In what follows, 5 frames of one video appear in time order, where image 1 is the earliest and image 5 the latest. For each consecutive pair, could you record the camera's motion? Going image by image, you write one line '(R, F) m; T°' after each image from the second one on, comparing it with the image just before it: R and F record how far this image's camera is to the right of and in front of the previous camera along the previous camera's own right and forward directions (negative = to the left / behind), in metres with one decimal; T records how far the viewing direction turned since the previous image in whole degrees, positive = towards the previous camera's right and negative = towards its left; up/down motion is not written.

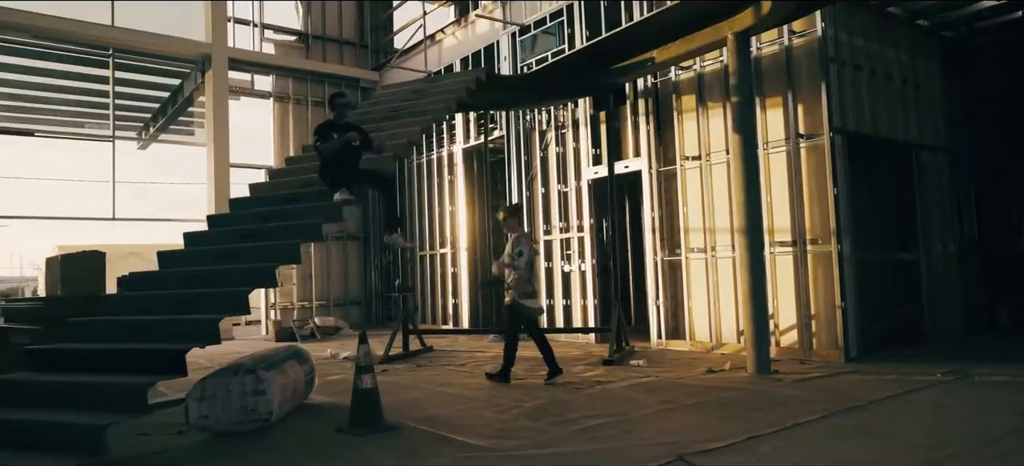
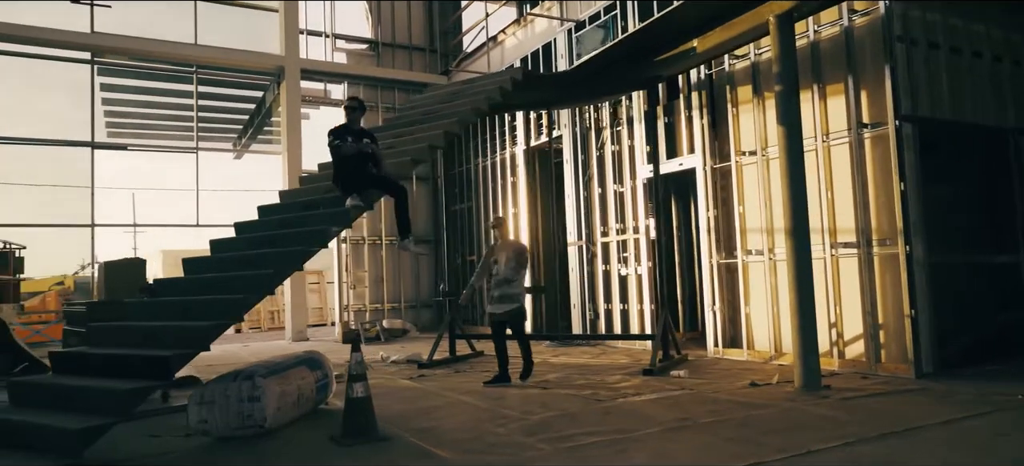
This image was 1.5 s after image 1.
(+0.7, +0.3) m; -9°
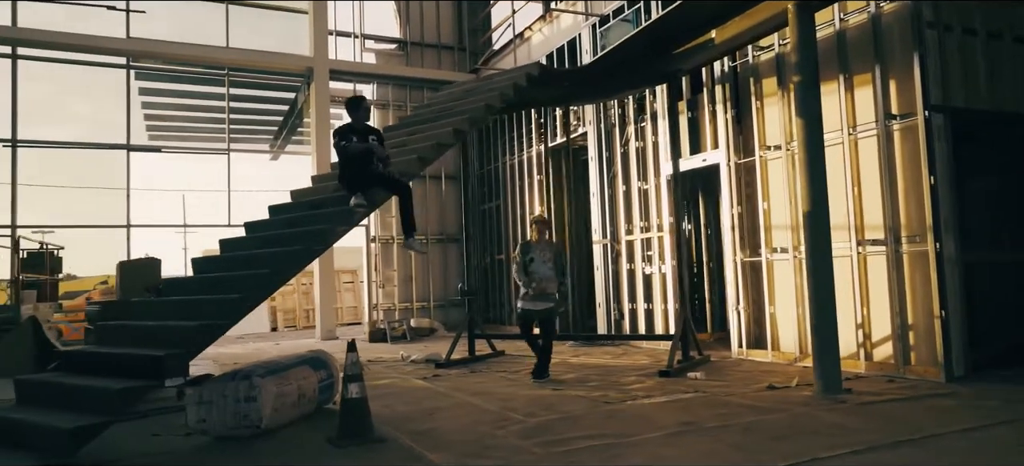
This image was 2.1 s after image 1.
(+0.3, +0.1) m; -4°
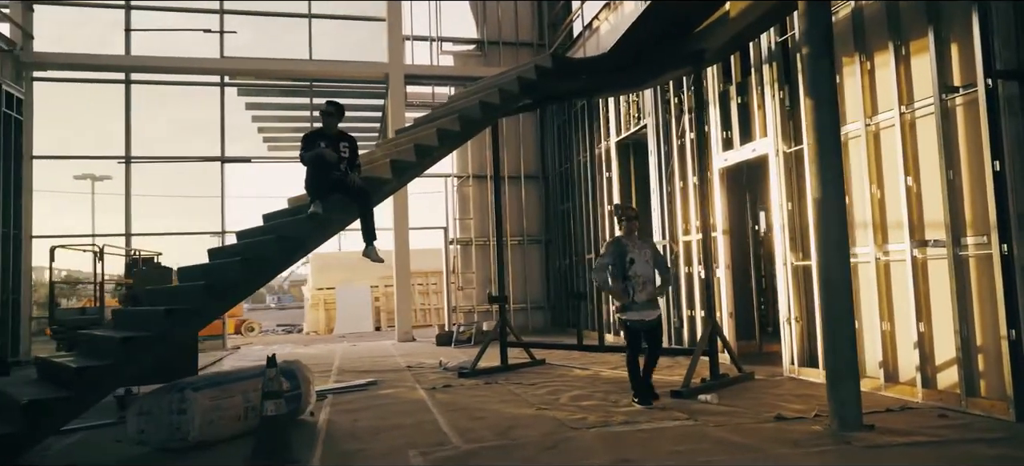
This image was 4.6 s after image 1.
(+1.4, +0.6) m; -12°
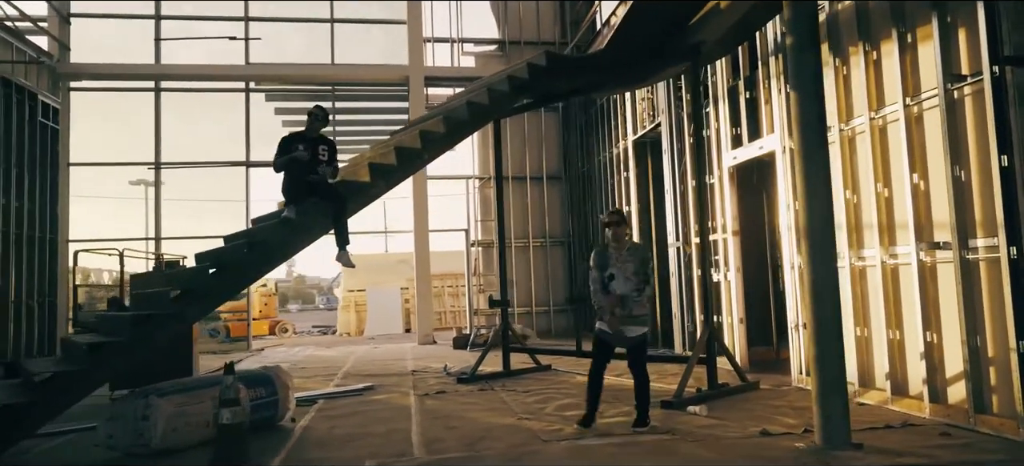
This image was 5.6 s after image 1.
(+0.6, +0.2) m; -4°
